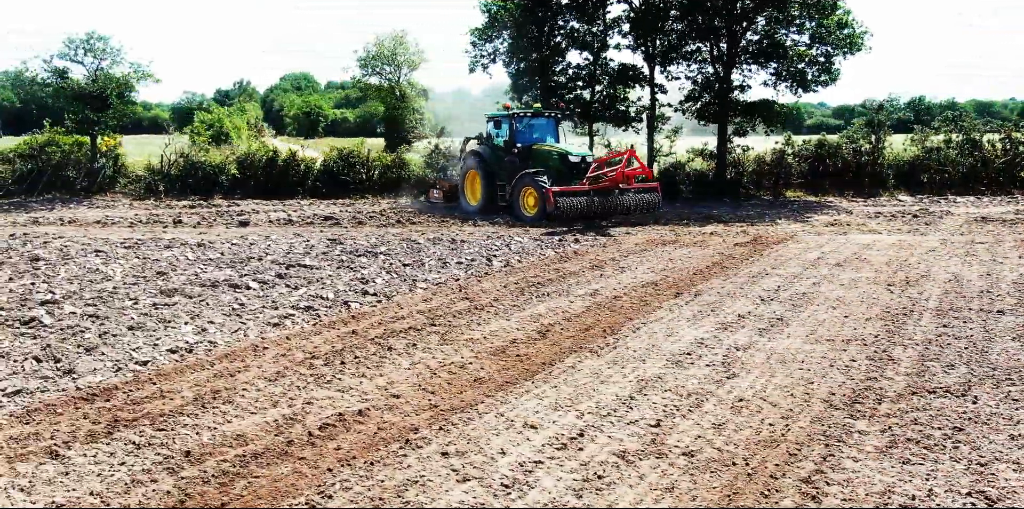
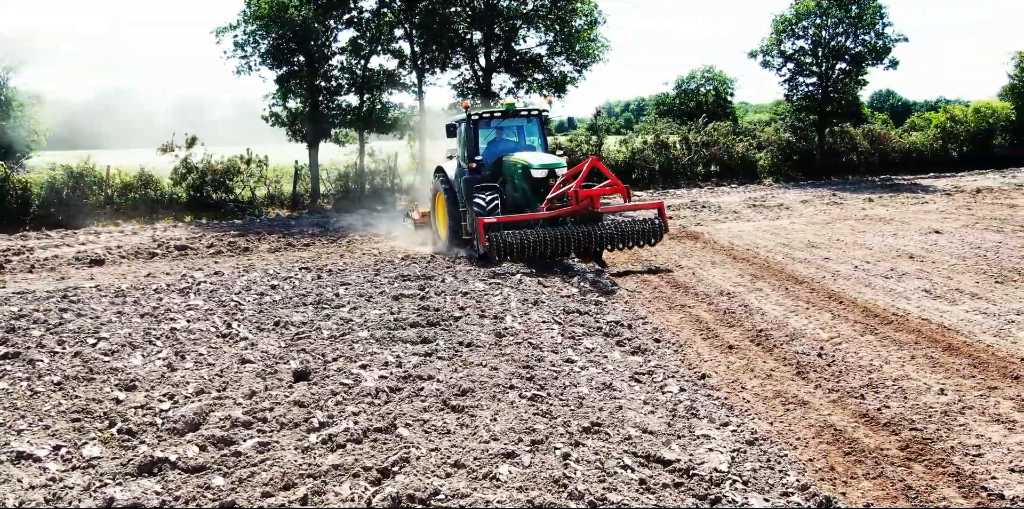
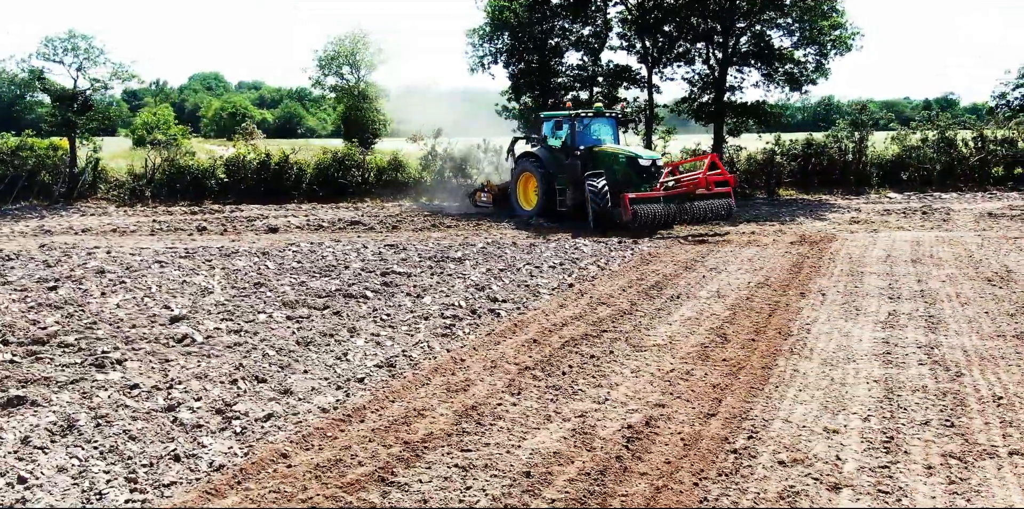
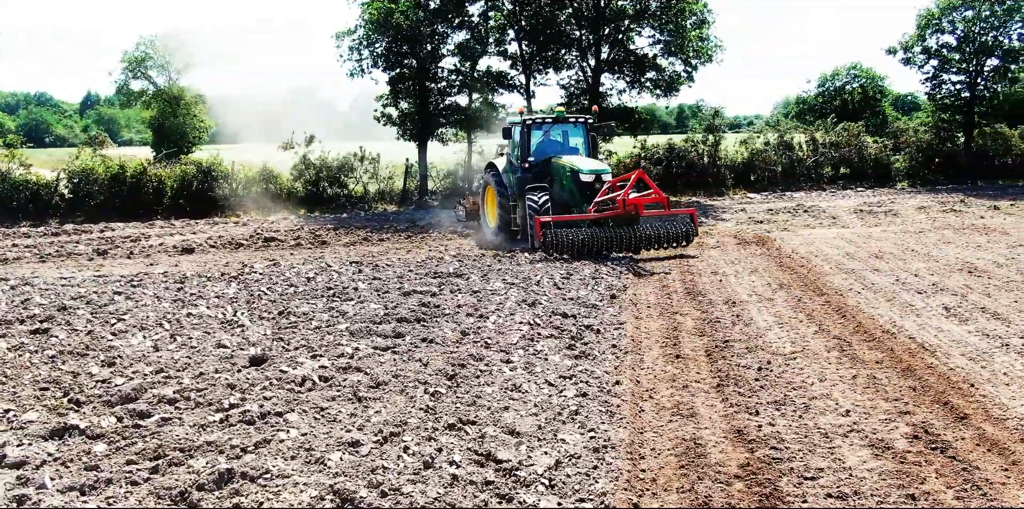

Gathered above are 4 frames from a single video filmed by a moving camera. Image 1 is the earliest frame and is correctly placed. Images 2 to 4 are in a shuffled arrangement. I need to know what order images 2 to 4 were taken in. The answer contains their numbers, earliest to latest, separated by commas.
3, 4, 2
